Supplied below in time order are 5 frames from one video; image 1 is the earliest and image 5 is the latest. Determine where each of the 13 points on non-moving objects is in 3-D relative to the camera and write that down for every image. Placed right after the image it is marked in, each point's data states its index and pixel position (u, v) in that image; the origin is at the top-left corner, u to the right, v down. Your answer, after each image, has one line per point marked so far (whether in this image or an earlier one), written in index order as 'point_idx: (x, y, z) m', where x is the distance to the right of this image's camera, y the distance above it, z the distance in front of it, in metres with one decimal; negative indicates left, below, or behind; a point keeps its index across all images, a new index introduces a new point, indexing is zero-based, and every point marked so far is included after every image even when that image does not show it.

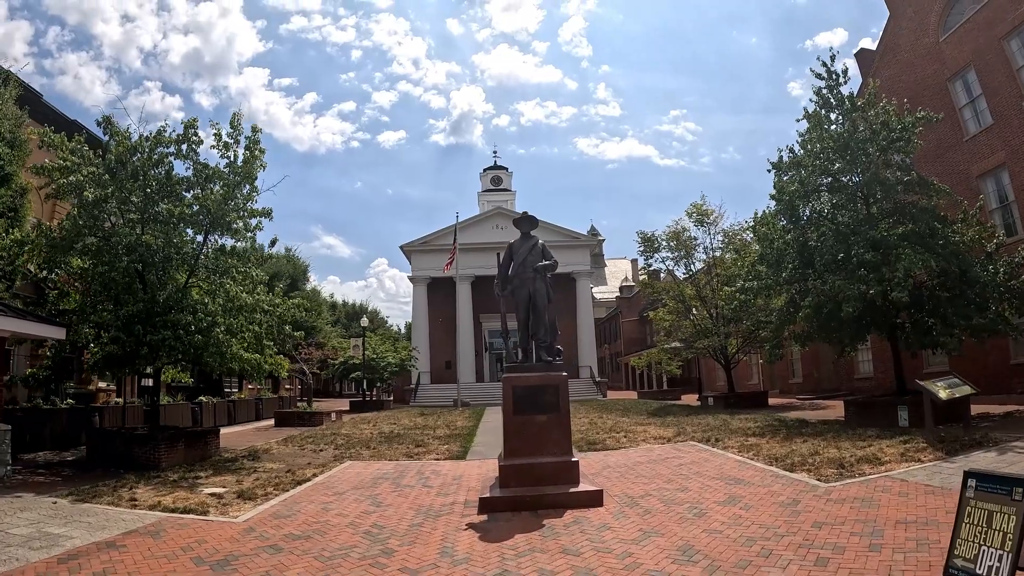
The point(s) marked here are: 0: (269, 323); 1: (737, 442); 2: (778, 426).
0: (-5.5, -0.6, +14.4) m
1: (+3.8, -2.6, +11.3) m
2: (+5.3, -2.8, +13.4) m
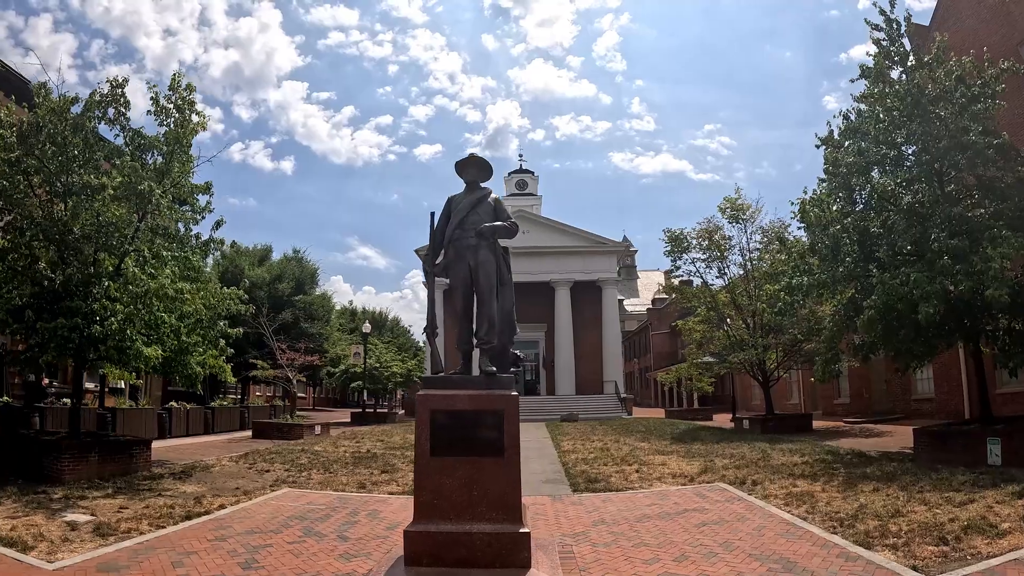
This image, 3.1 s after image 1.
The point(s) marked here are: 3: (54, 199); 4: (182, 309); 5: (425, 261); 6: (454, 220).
0: (-5.7, -0.5, +12.1) m
1: (+3.4, -2.5, +8.6) m
2: (+5.0, -2.8, +10.5) m
3: (-7.9, +1.5, +11.5) m
4: (-5.8, -0.4, +12.0) m
5: (-0.7, +0.2, +5.5) m
6: (-0.5, +0.6, +5.4) m
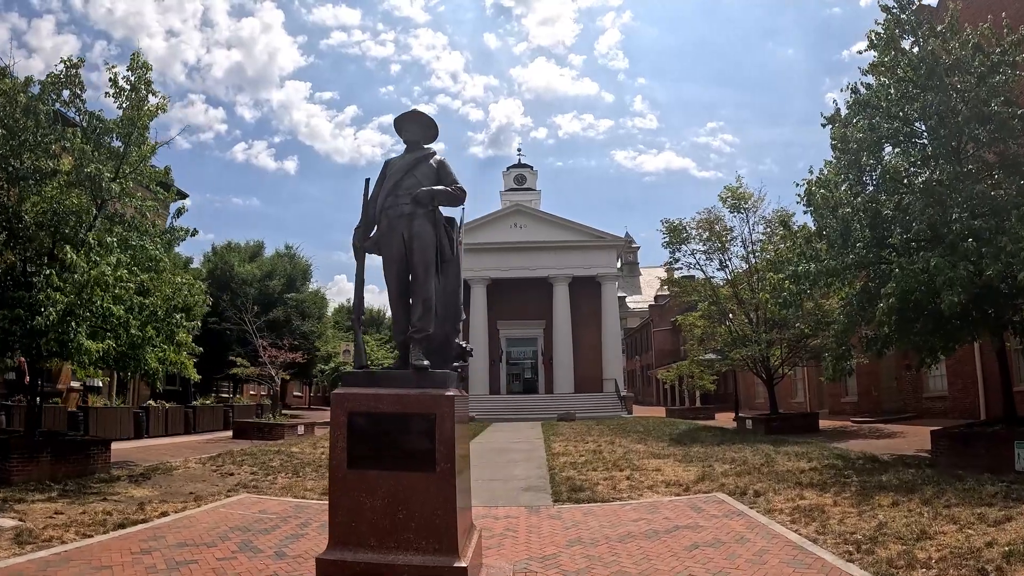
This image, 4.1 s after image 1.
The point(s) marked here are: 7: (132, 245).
0: (-6.0, -0.3, +11.1) m
1: (+3.1, -2.4, +7.6) m
2: (+4.7, -2.6, +9.5) m
3: (-8.3, +1.6, +10.6) m
4: (-6.2, -0.2, +11.1) m
5: (-1.1, +0.4, +4.6) m
6: (-0.8, +0.7, +4.5) m
7: (-6.6, +0.7, +11.6) m
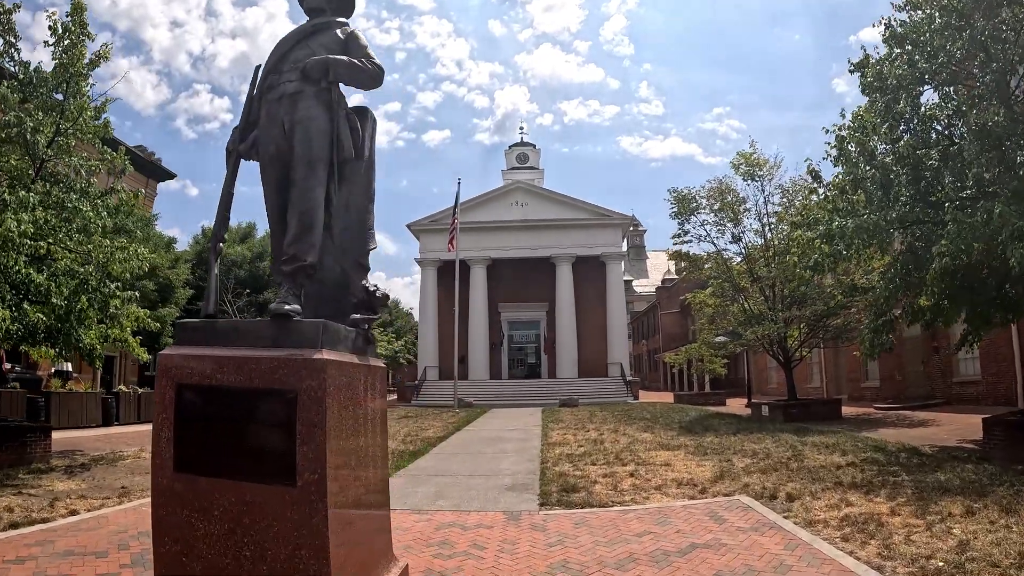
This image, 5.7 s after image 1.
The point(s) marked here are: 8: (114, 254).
0: (-6.2, +0.1, +9.7) m
1: (+2.9, -1.9, +6.1) m
2: (+4.5, -2.1, +8.1) m
3: (-8.5, +2.1, +9.2) m
4: (-6.4, +0.2, +9.6) m
5: (-1.3, +0.7, +3.1) m
6: (-1.1, +1.0, +3.0) m
7: (-6.7, +1.2, +10.2) m
8: (-6.0, +0.5, +10.2) m
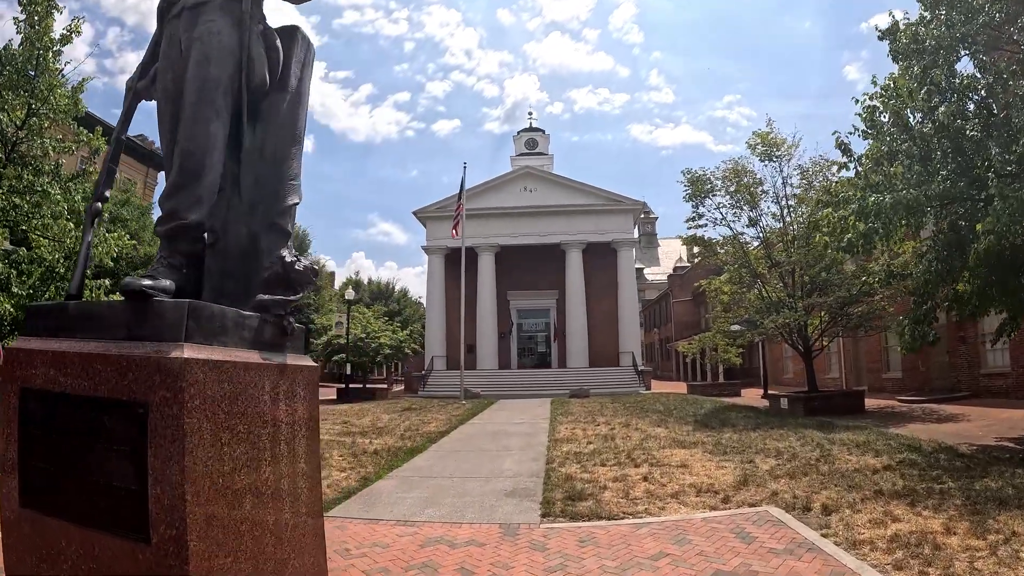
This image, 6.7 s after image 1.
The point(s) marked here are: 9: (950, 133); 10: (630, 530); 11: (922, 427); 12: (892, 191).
0: (-6.1, +0.3, +9.1) m
1: (+2.8, -1.8, +5.4) m
2: (+4.5, -2.0, +7.3) m
3: (-8.5, +2.3, +8.5) m
4: (-6.3, +0.4, +9.0) m
5: (-1.4, +0.8, +2.4) m
6: (-1.2, +1.1, +2.2) m
7: (-6.7, +1.4, +9.5) m
8: (-6.0, +0.6, +9.6) m
9: (+5.6, +1.9, +8.3) m
10: (+0.9, -1.9, +5.2) m
11: (+7.7, -2.6, +12.6) m
12: (+5.2, +1.2, +9.2) m
